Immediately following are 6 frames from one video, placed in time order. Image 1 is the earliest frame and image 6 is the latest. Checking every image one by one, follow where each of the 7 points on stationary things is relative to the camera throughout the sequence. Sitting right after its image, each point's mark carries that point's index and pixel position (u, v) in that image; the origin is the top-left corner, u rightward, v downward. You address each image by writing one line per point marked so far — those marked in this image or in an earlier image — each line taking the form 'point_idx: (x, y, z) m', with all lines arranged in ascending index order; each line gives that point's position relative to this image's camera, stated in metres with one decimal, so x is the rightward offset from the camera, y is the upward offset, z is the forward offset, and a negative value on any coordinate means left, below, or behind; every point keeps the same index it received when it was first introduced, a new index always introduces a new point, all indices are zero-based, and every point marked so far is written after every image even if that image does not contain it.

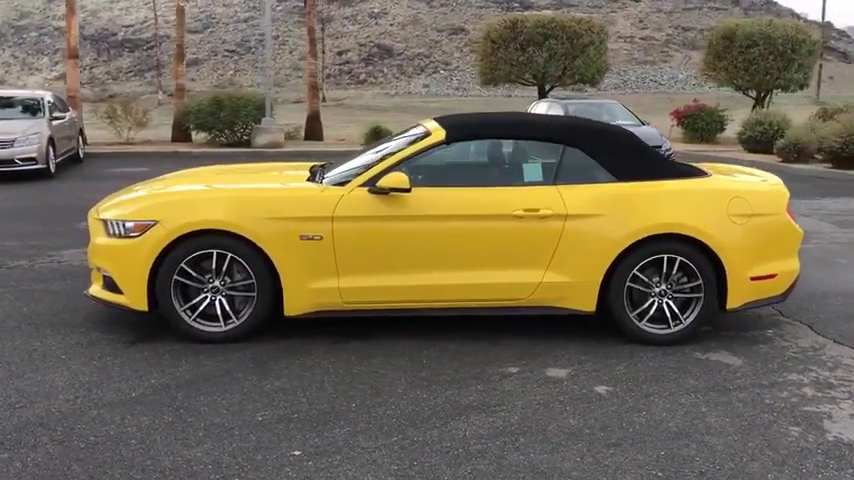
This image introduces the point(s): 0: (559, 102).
0: (+3.1, +3.2, +18.4) m
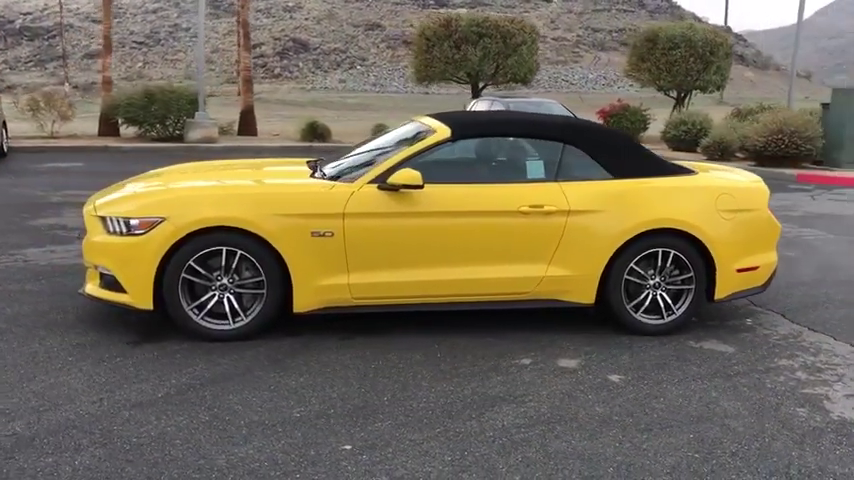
0: (+1.7, +3.3, +18.7) m
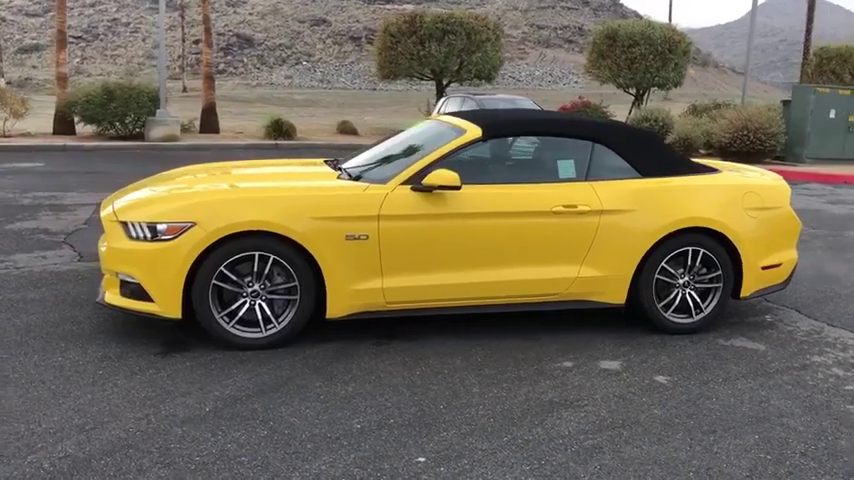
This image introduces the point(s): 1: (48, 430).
0: (+1.1, +3.3, +18.7) m
1: (-1.9, -1.0, +4.1) m
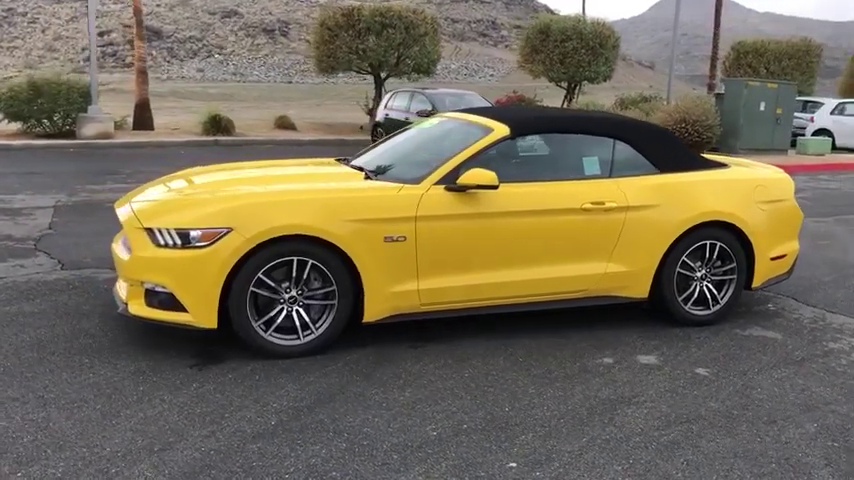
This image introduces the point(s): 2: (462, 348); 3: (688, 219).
0: (-0.1, +3.4, +18.6) m
1: (-1.5, -1.0, +3.8) m
2: (+0.2, -0.7, +5.5) m
3: (+2.0, +0.2, +6.0) m
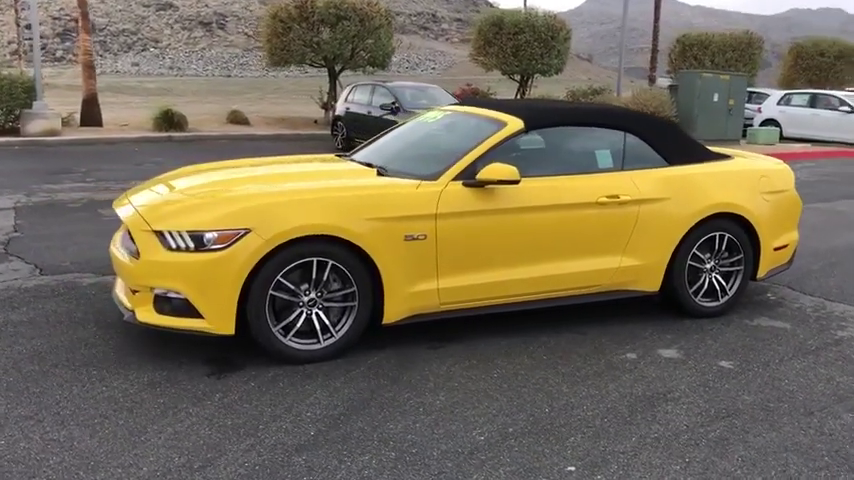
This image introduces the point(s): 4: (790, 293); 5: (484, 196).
0: (-1.0, +3.5, +18.4) m
1: (-1.2, -1.0, +3.6) m
2: (+0.4, -0.7, +5.4) m
3: (+2.0, +0.2, +6.0) m
4: (+3.2, -0.5, +7.0) m
5: (+0.4, +0.3, +5.4) m
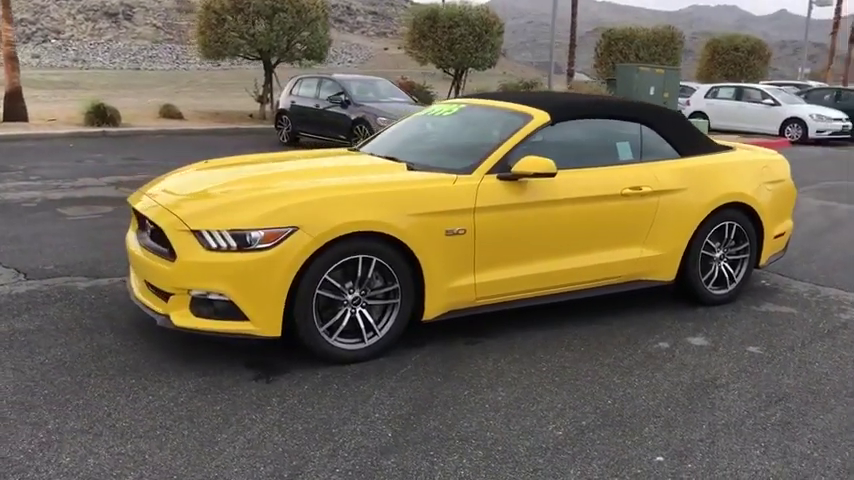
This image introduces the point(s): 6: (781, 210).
0: (-2.2, +3.6, +18.1) m
1: (-0.8, -1.0, +3.4) m
2: (+0.6, -0.7, +5.3) m
3: (+2.2, +0.3, +6.2) m
4: (+3.2, -0.4, +7.3) m
5: (+0.6, +0.3, +5.3) m
6: (+3.0, +0.3, +6.8) m
